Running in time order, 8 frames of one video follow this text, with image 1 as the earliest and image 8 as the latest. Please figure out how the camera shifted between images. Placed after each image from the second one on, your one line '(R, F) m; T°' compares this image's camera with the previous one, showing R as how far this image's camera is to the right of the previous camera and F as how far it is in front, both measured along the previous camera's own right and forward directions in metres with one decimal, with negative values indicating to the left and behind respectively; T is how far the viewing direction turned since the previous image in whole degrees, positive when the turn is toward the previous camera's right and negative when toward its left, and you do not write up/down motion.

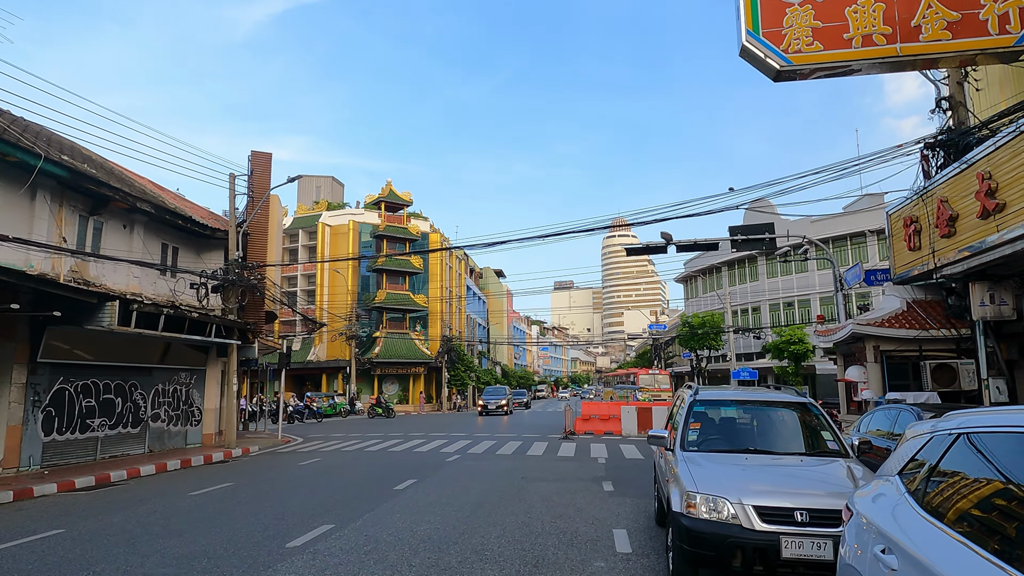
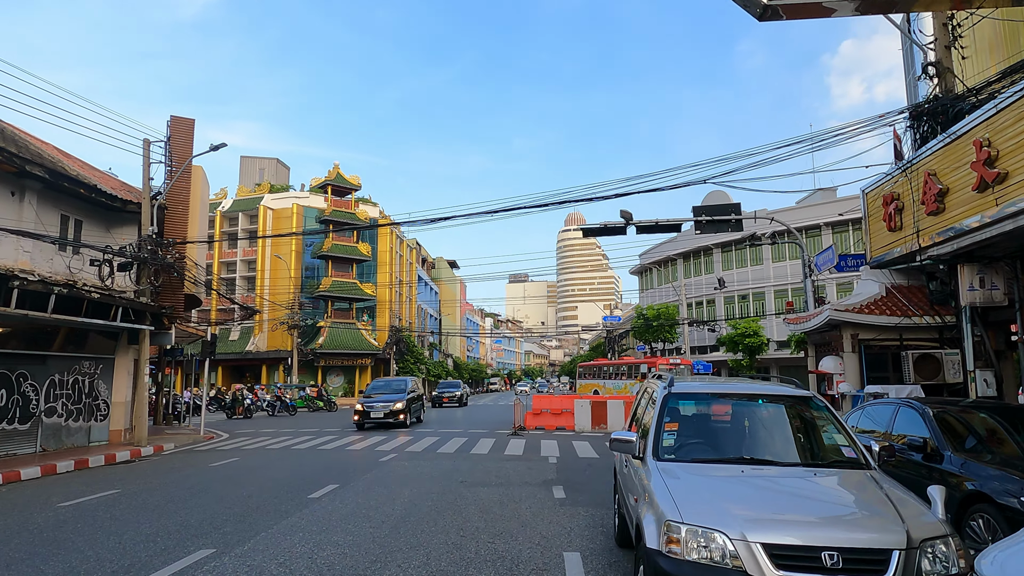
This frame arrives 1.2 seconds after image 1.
(+0.2, +1.5) m; +4°
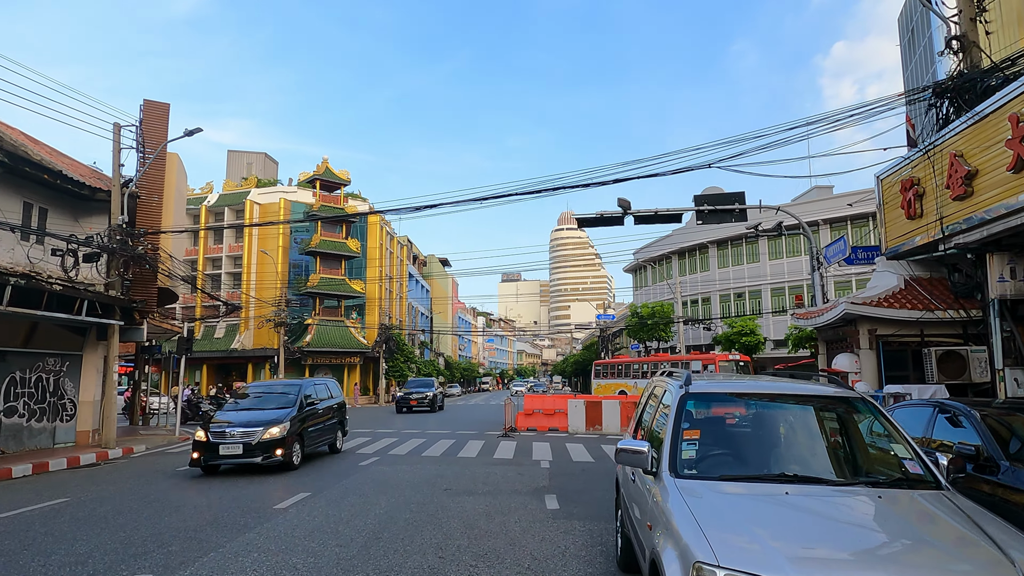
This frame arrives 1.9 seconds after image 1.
(0.0, +0.9) m; +1°
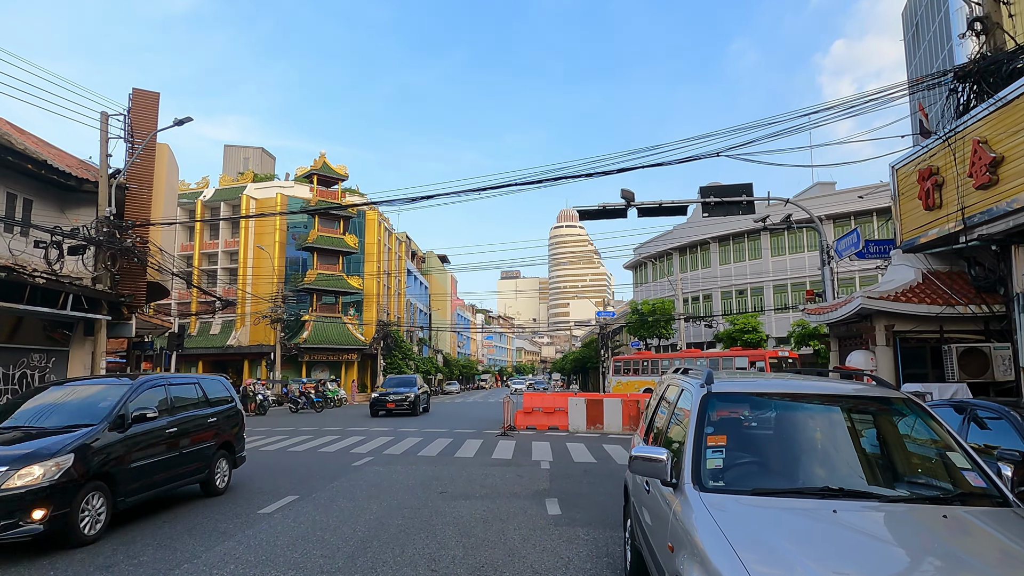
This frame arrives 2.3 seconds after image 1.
(0.0, +0.5) m; 0°
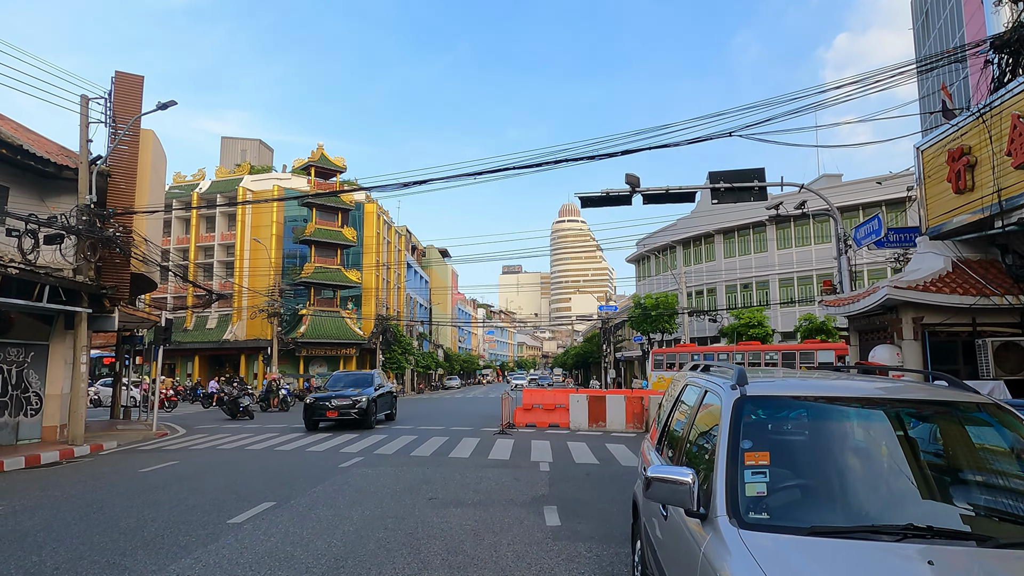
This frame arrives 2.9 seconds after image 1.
(+0.1, +0.7) m; 0°
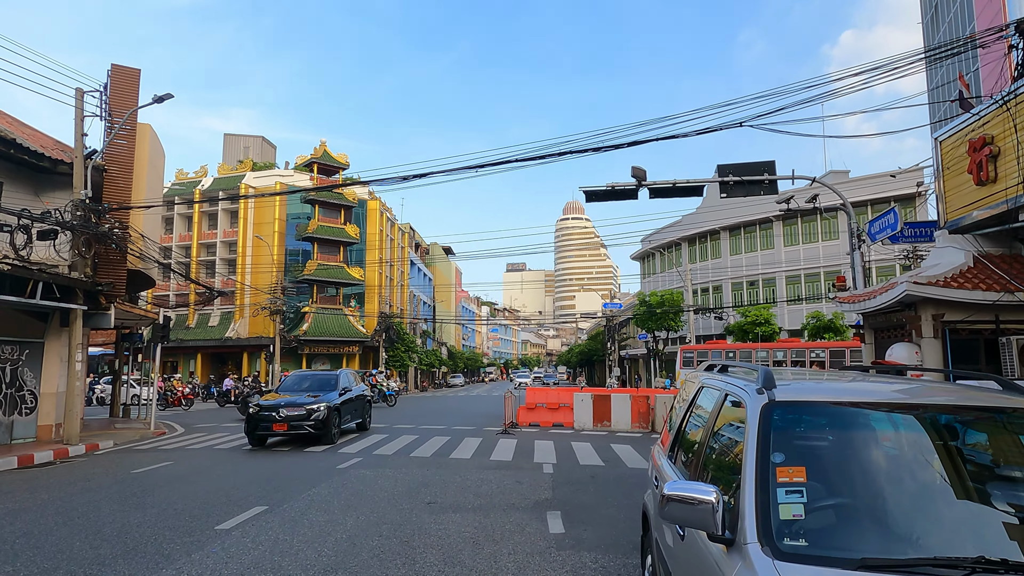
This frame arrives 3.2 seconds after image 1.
(0.0, +0.3) m; 0°
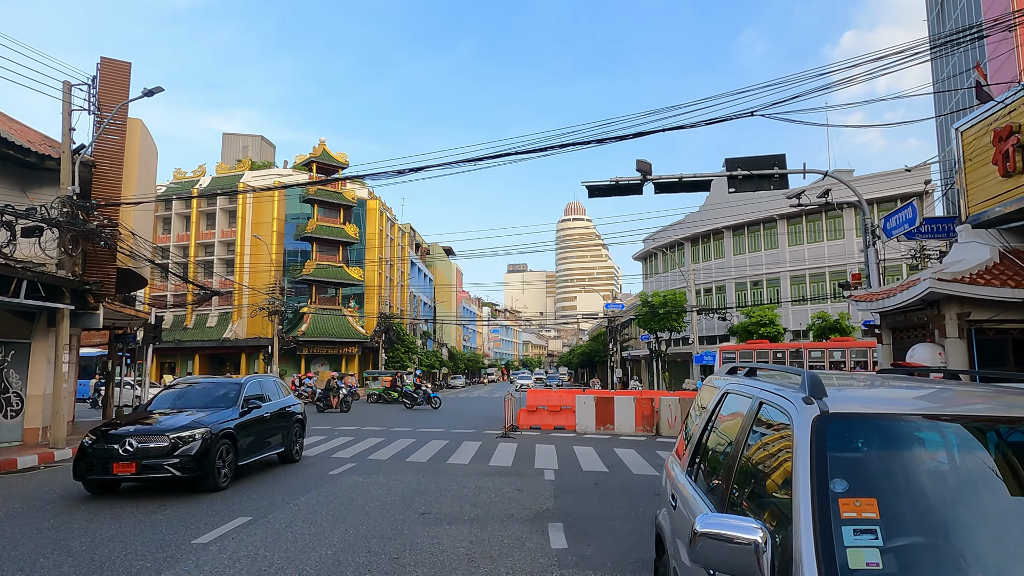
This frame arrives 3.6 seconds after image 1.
(0.0, +0.5) m; 0°
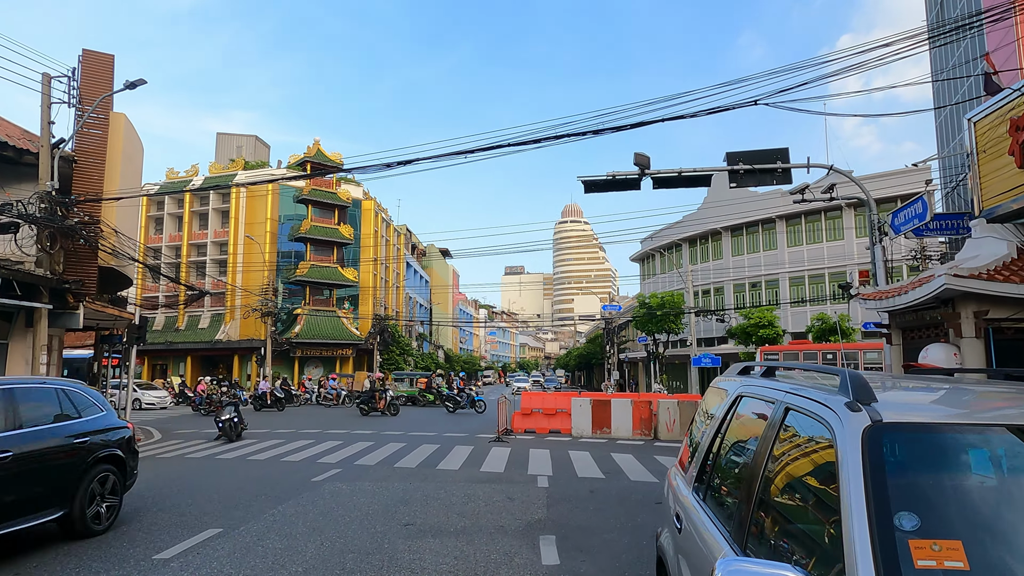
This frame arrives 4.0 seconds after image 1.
(+0.1, +0.5) m; 0°
